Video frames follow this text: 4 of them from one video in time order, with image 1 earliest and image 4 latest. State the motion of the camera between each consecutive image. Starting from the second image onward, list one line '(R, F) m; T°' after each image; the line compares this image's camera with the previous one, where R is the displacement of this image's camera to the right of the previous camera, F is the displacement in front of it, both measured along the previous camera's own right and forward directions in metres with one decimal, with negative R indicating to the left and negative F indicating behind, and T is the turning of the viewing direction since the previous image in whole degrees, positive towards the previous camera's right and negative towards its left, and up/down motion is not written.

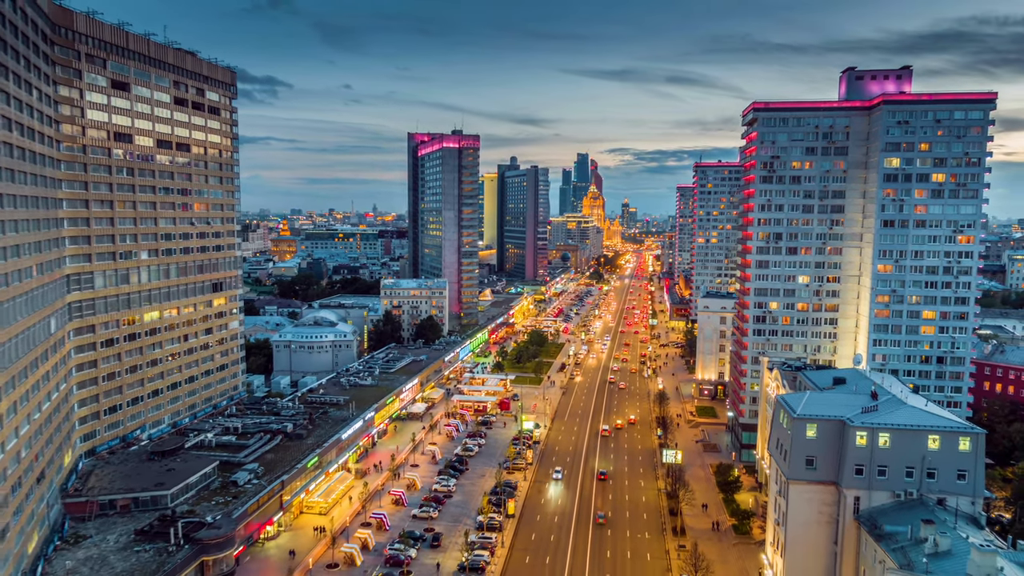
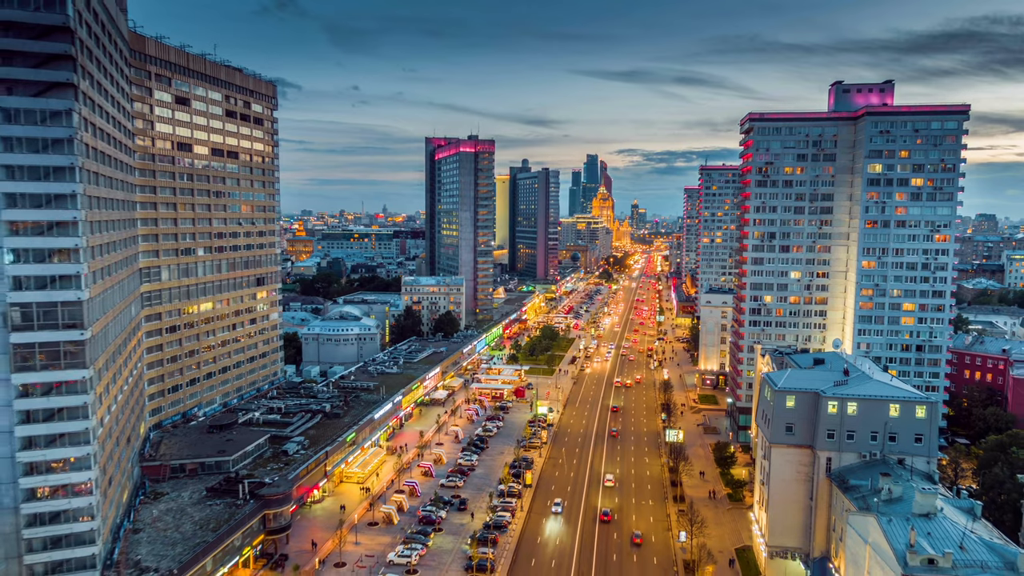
(-1.1, -8.3) m; -1°
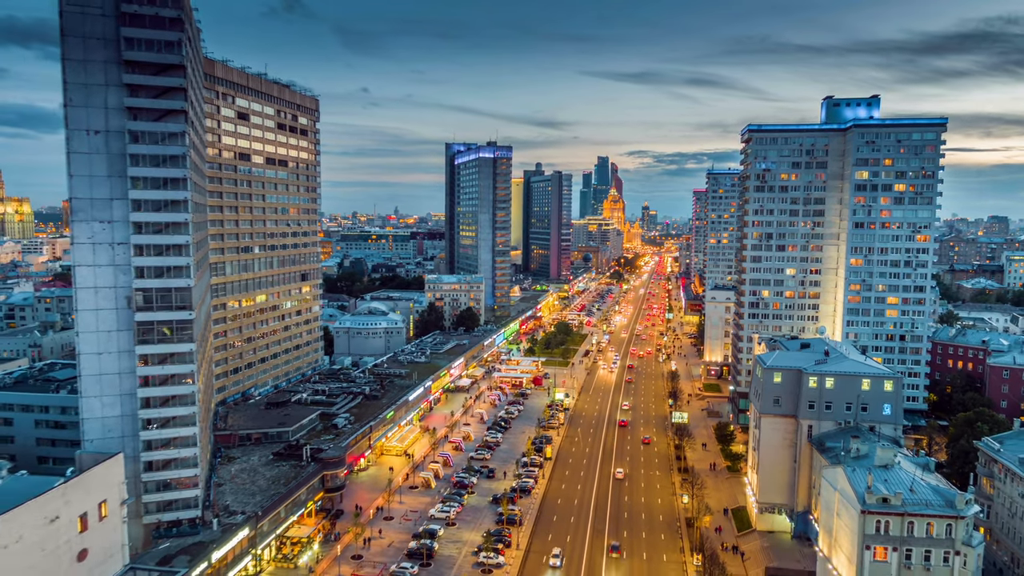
(-1.6, -9.8) m; -1°
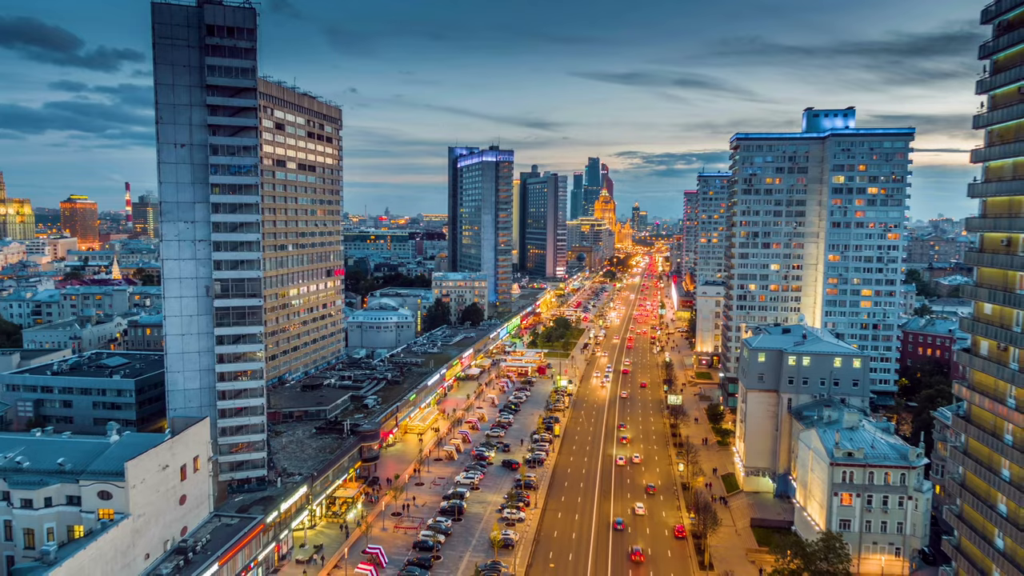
(-3.2, -9.5) m; +1°
